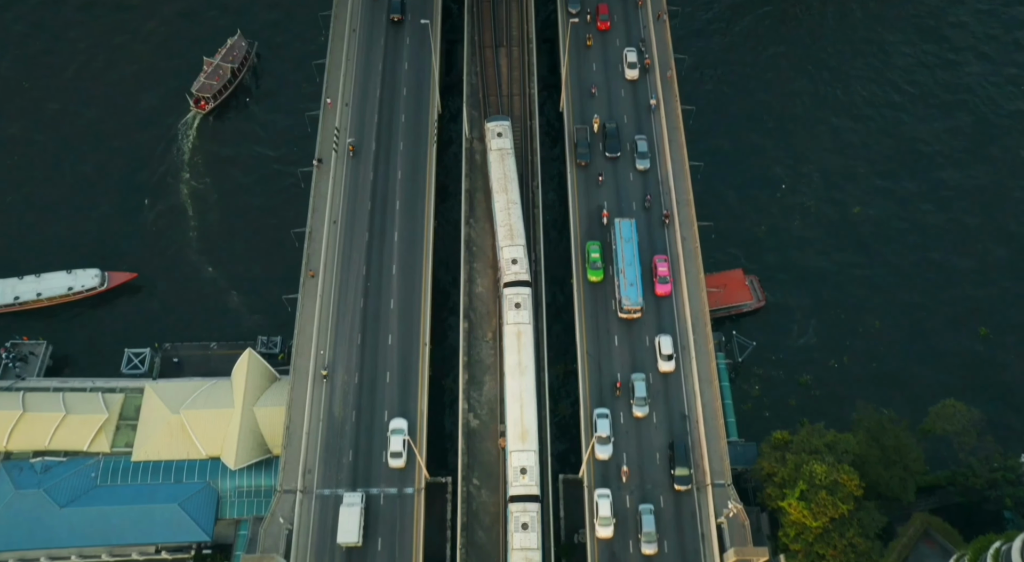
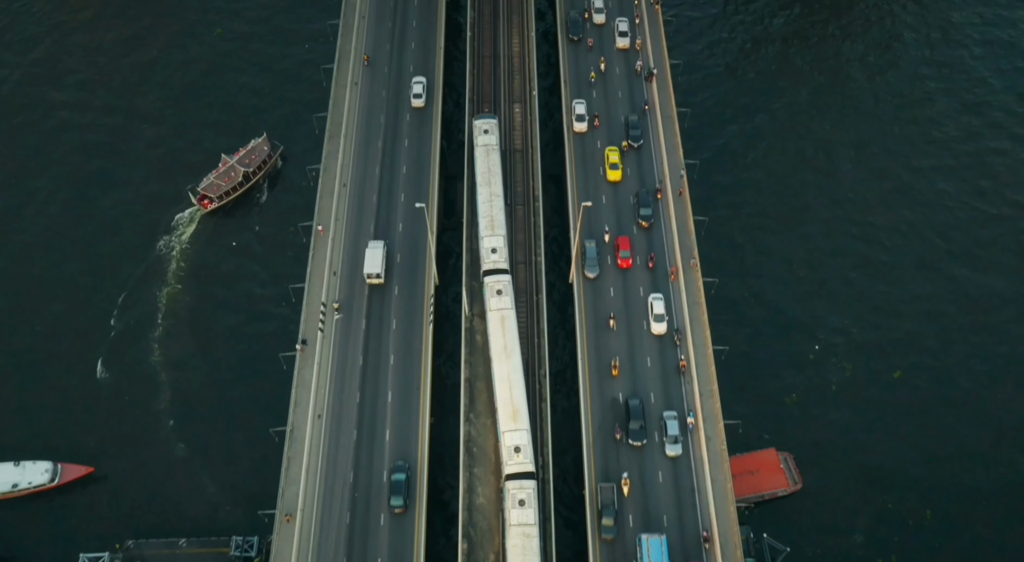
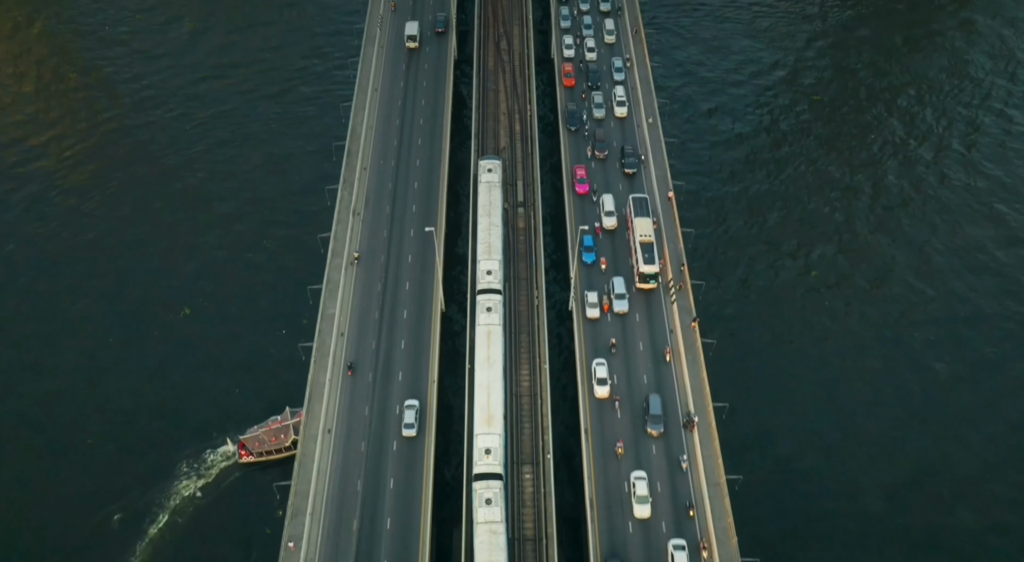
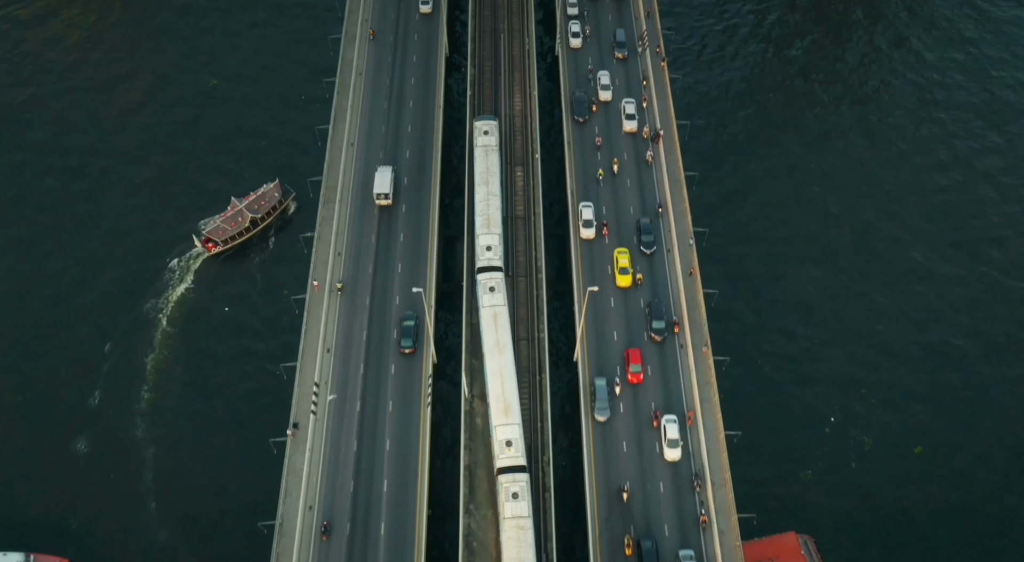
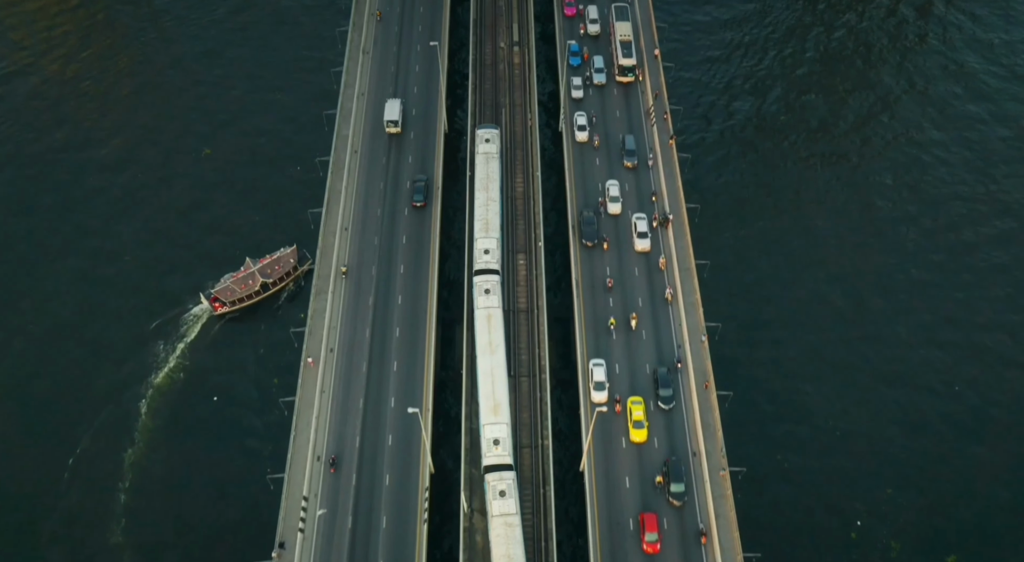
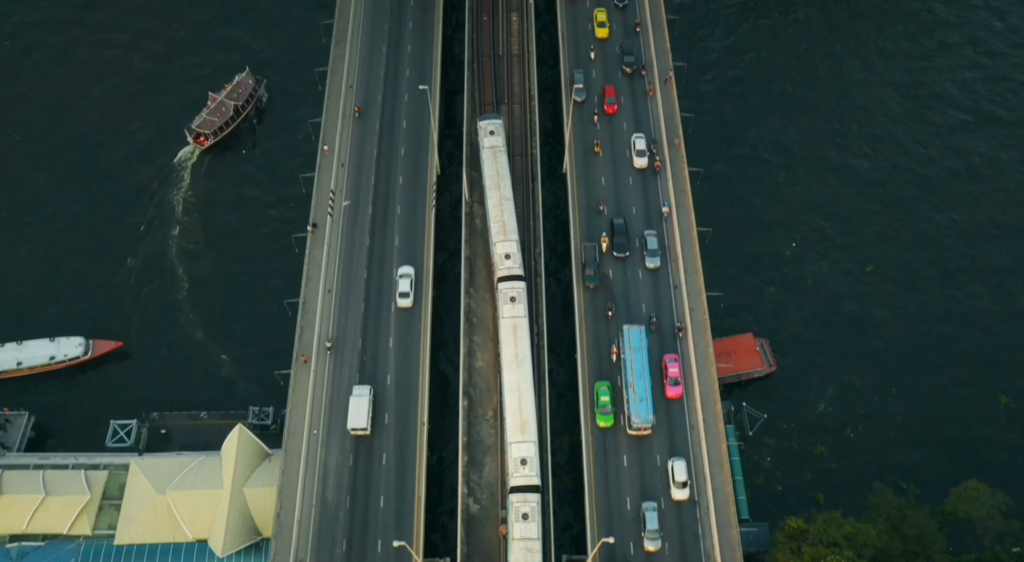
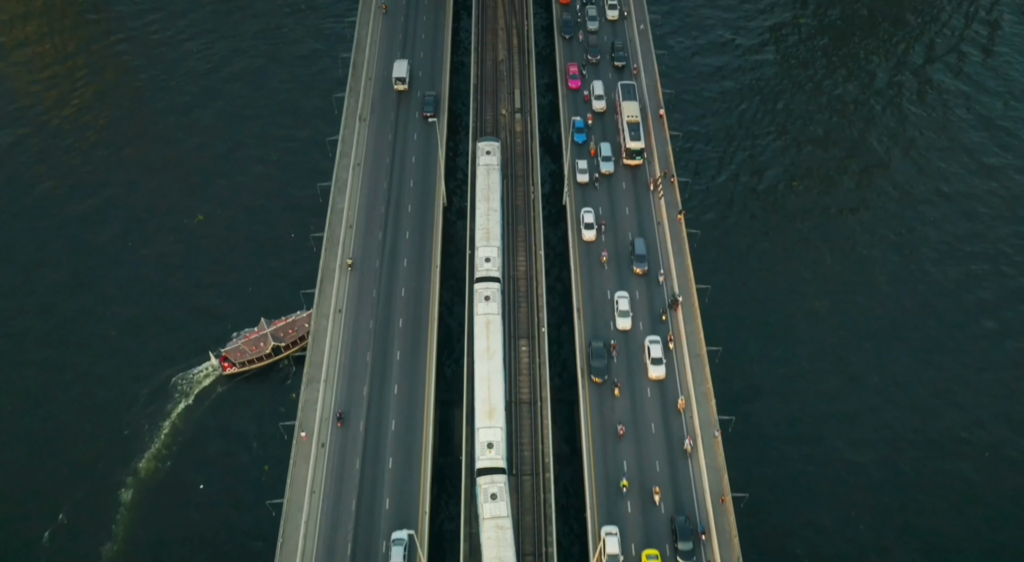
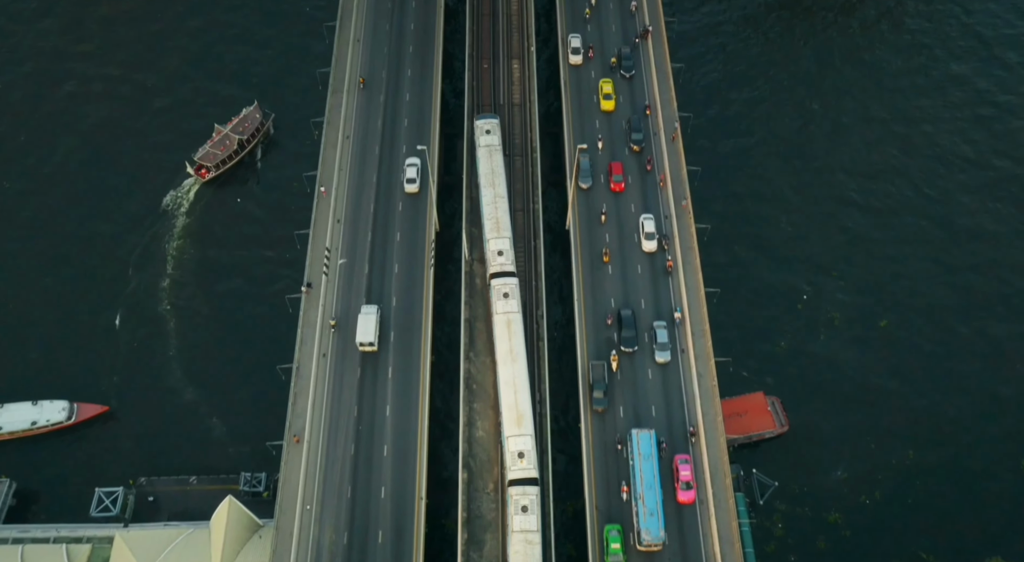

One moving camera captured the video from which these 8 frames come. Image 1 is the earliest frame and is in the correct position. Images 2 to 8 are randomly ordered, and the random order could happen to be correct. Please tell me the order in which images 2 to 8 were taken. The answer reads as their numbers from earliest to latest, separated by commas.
6, 8, 2, 4, 5, 7, 3
